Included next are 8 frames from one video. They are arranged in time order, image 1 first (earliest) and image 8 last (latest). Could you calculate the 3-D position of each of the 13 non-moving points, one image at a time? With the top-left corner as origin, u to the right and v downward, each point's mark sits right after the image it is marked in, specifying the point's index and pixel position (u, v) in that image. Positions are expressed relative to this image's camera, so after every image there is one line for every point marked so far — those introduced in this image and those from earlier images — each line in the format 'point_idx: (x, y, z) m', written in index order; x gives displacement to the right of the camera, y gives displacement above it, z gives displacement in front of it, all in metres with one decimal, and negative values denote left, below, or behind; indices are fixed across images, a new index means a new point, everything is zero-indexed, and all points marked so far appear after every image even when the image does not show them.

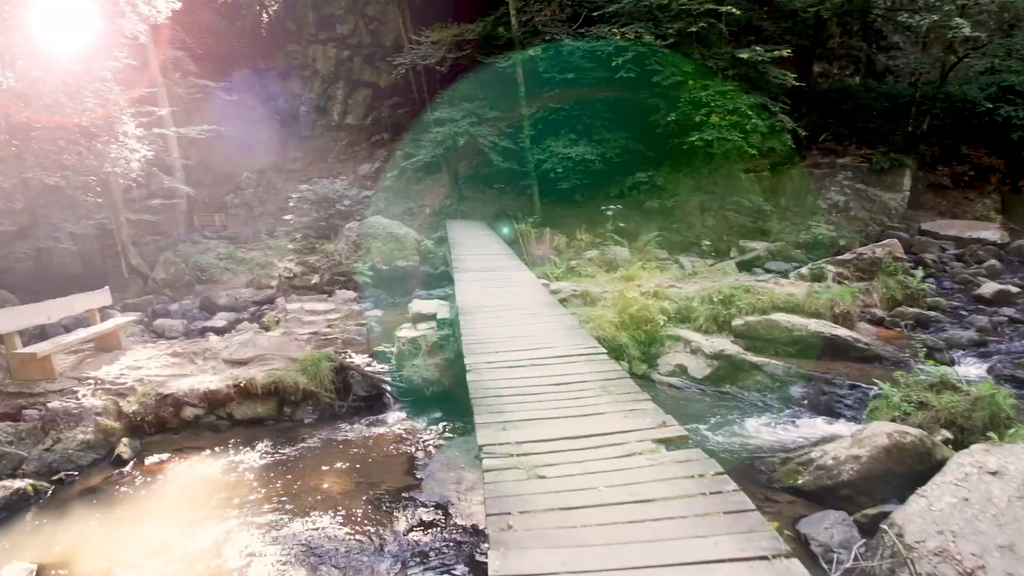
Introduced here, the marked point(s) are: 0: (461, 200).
0: (-1.3, +2.4, +17.6) m
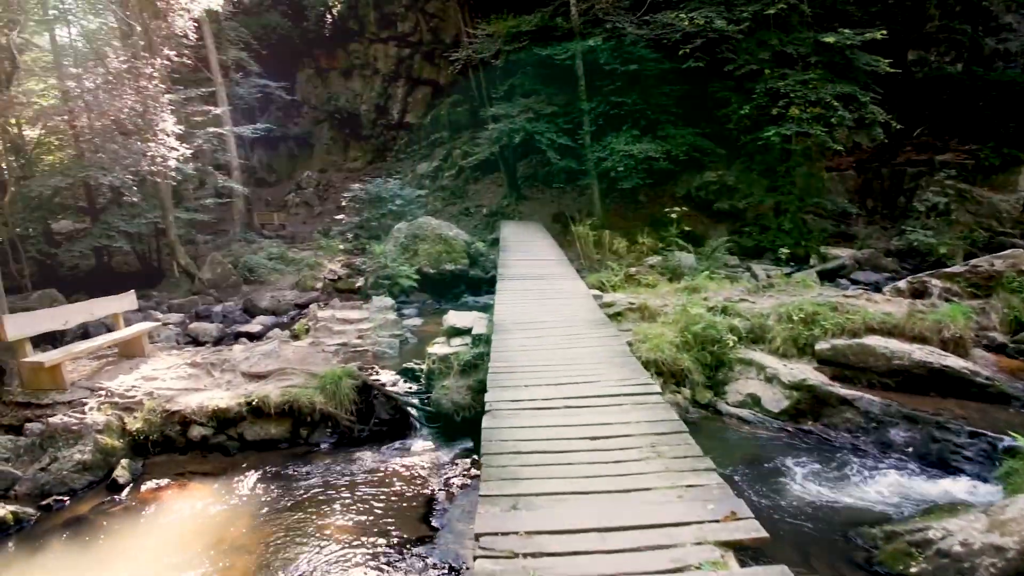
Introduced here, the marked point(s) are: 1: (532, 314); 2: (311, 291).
0: (+0.2, +2.3, +16.9) m
1: (+0.2, -0.3, +6.0) m
2: (-3.5, -0.1, +11.3) m
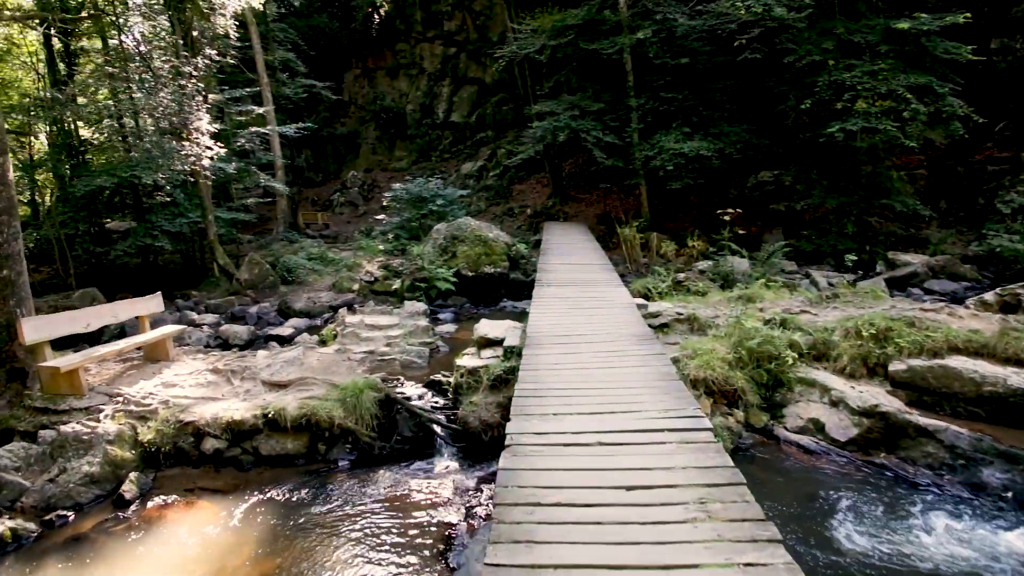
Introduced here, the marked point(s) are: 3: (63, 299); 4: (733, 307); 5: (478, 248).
0: (+1.3, +2.2, +16.4) m
1: (+0.5, -0.3, +5.5) m
2: (-2.8, -0.1, +11.0) m
3: (-6.8, -0.2, +9.7) m
4: (+2.3, -0.2, +6.7) m
5: (-0.6, +0.7, +11.0) m
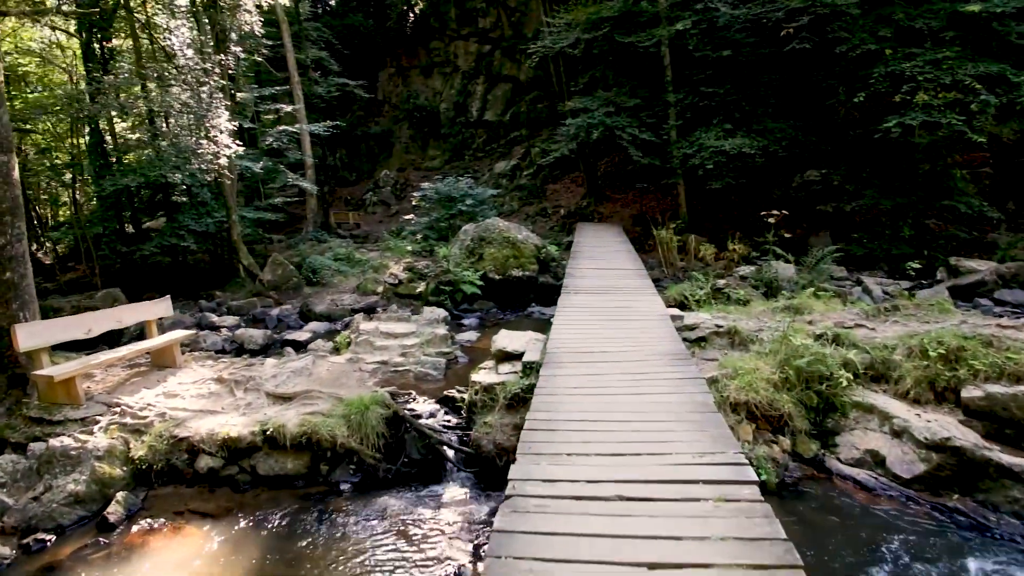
0: (+2.1, +2.2, +15.9) m
1: (+0.6, -0.4, +5.0) m
2: (-2.4, -0.1, +10.7) m
3: (-6.4, -0.2, +9.6) m
4: (+2.5, -0.3, +6.1) m
5: (-0.1, +0.6, +10.5) m
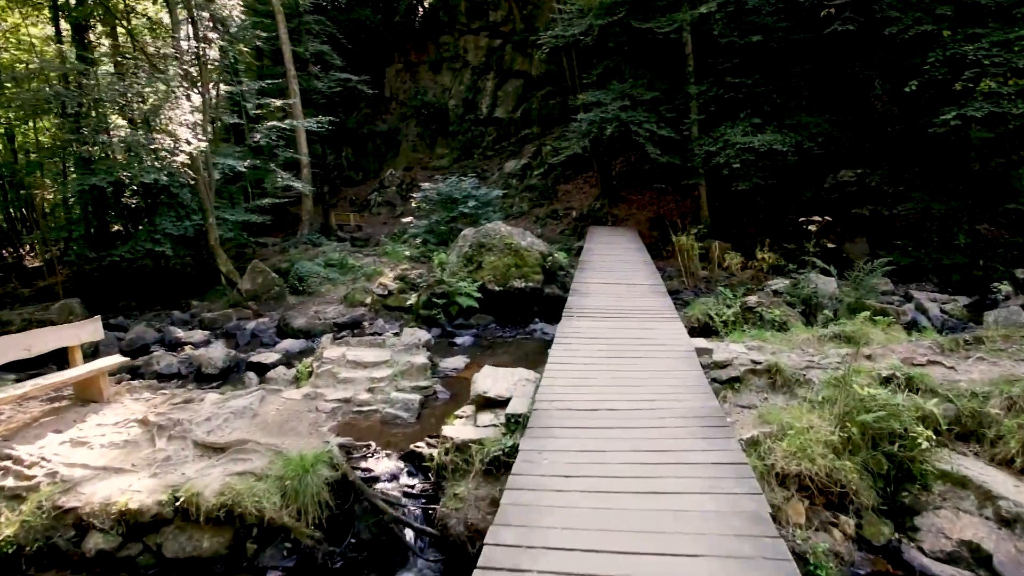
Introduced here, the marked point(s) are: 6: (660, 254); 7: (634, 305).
0: (+2.3, +2.0, +14.7) m
1: (+0.5, -0.6, +3.9) m
2: (-2.3, -0.3, +9.7) m
3: (-6.4, -0.3, +8.7) m
4: (+2.4, -0.5, +4.9) m
5: (-0.1, +0.4, +9.4) m
6: (+2.8, +0.6, +12.2) m
7: (+1.2, -0.2, +6.3) m
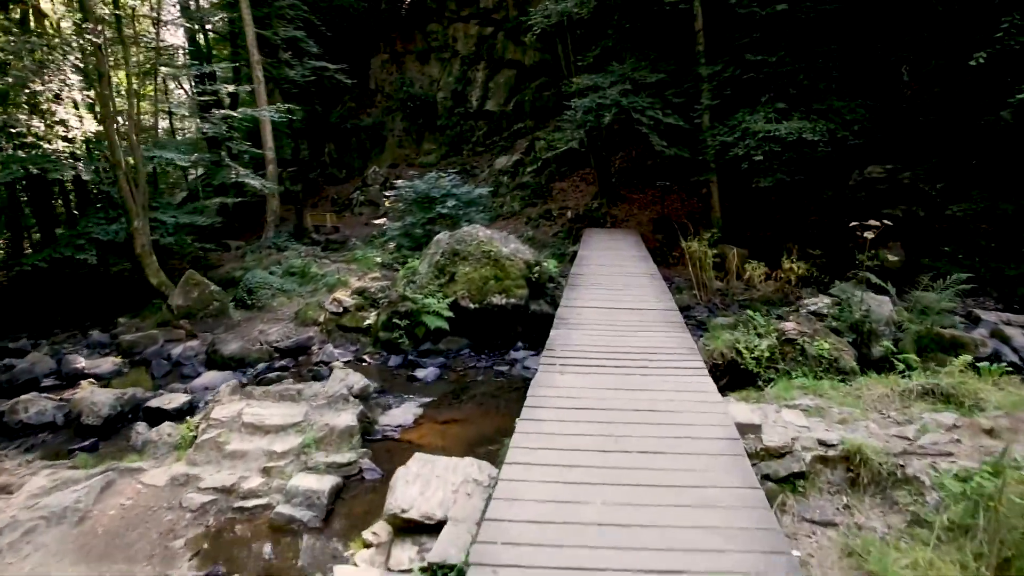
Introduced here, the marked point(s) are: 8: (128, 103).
0: (+2.1, +1.8, +13.2) m
1: (+0.3, -0.8, +2.3) m
2: (-2.6, -0.5, +8.1) m
3: (-6.6, -0.5, +7.1) m
4: (+2.2, -0.7, +3.4) m
5: (-0.3, +0.2, +7.9) m
6: (+2.6, +0.4, +10.7) m
7: (+0.9, -0.4, +4.7) m
8: (-5.4, +2.6, +9.0) m
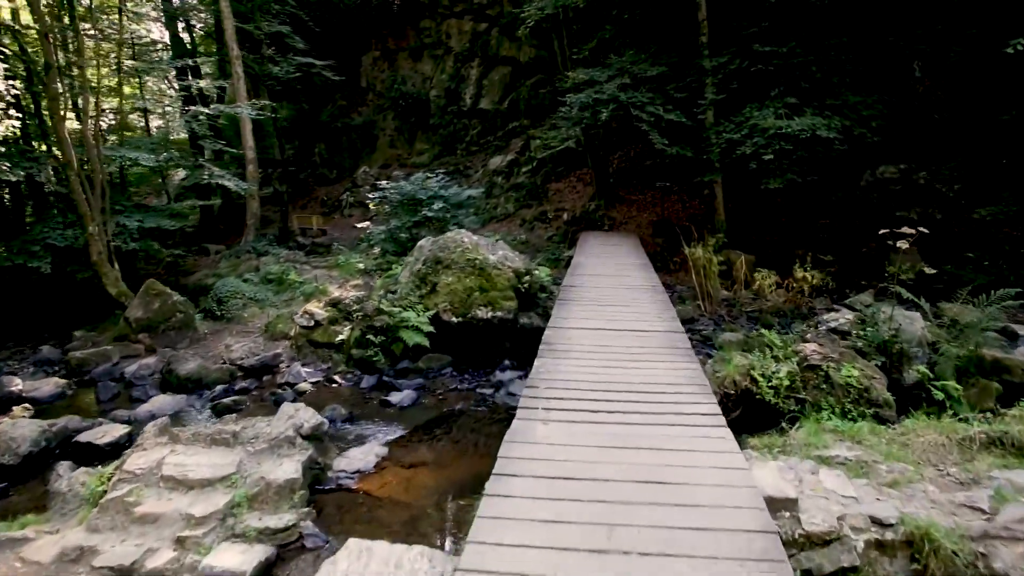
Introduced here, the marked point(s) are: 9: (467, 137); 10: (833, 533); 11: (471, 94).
0: (+1.9, +1.6, +12.5) m
1: (+0.1, -0.9, +1.7) m
2: (-2.7, -0.6, +7.4) m
3: (-6.8, -0.7, +6.4) m
4: (+2.1, -0.8, +2.7) m
5: (-0.5, +0.1, +7.2) m
6: (+2.4, +0.3, +10.0) m
7: (+0.8, -0.5, +4.0) m
8: (-5.5, +2.5, +8.3) m
9: (-1.4, +4.5, +19.2) m
10: (+1.2, -0.9, +2.5) m
11: (-1.3, +5.9, +19.4) m
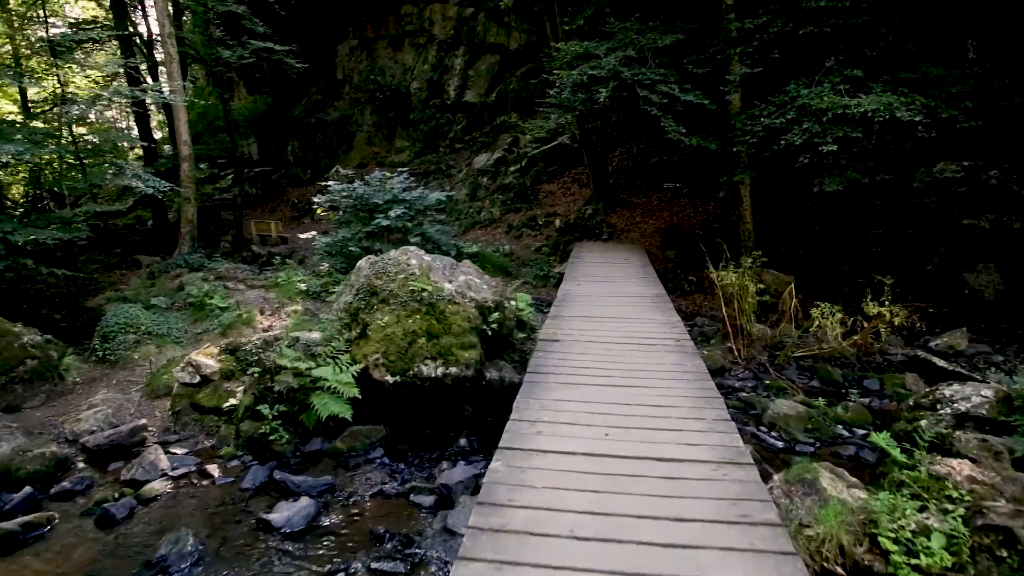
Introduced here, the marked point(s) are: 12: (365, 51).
0: (+1.6, +1.3, +10.4) m
1: (-0.2, -1.3, -0.4) m
2: (-3.0, -1.0, +5.4) m
3: (-7.1, -1.0, +4.3) m
4: (+1.8, -1.2, +0.6) m
5: (-0.8, -0.2, +5.1) m
6: (+2.1, 0.0, +7.9) m
7: (+0.5, -0.8, +2.0) m
8: (-5.9, +2.1, +6.2) m
9: (-1.7, +4.2, +17.1) m
10: (+0.9, -1.2, +0.4) m
11: (-1.6, +5.5, +17.3) m
12: (-4.6, +7.4, +19.6) m
